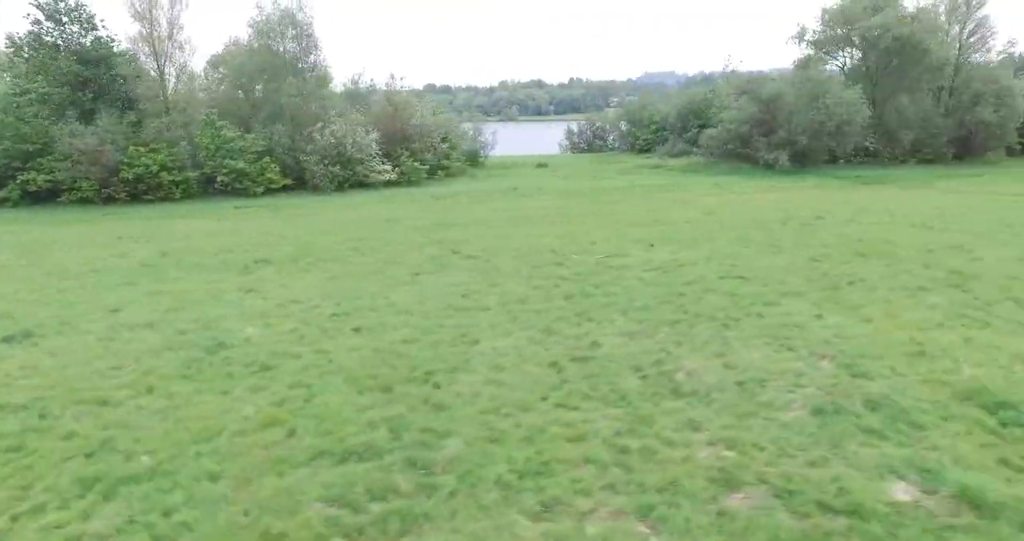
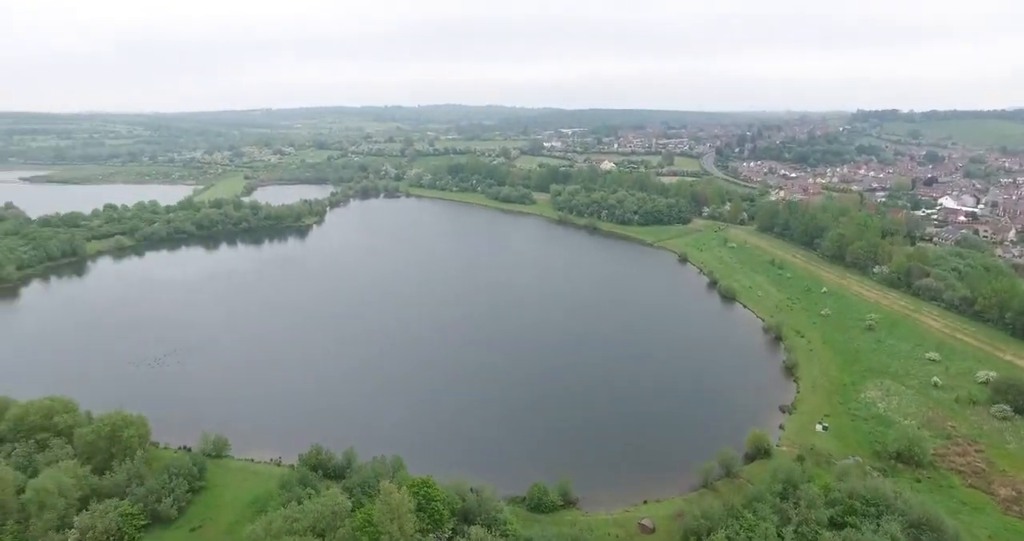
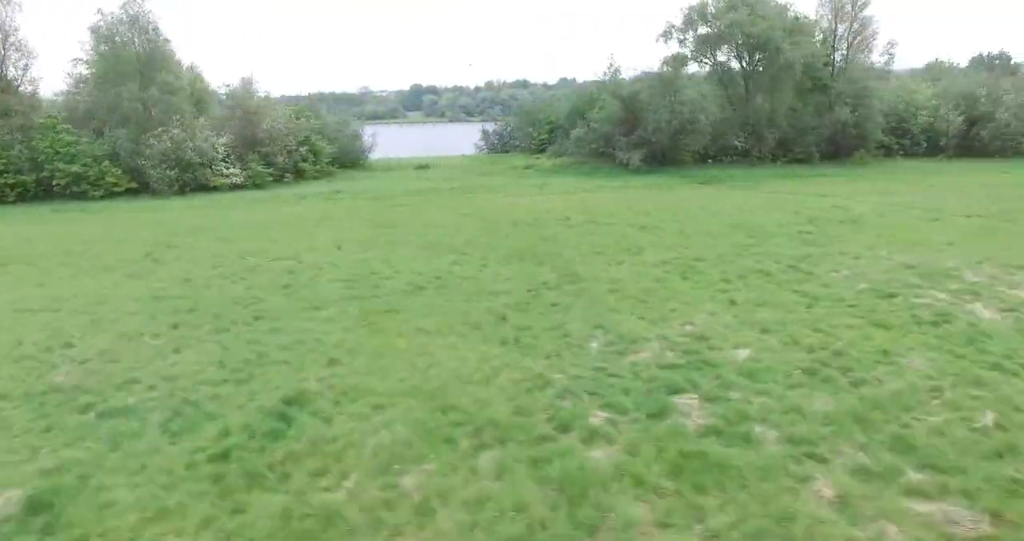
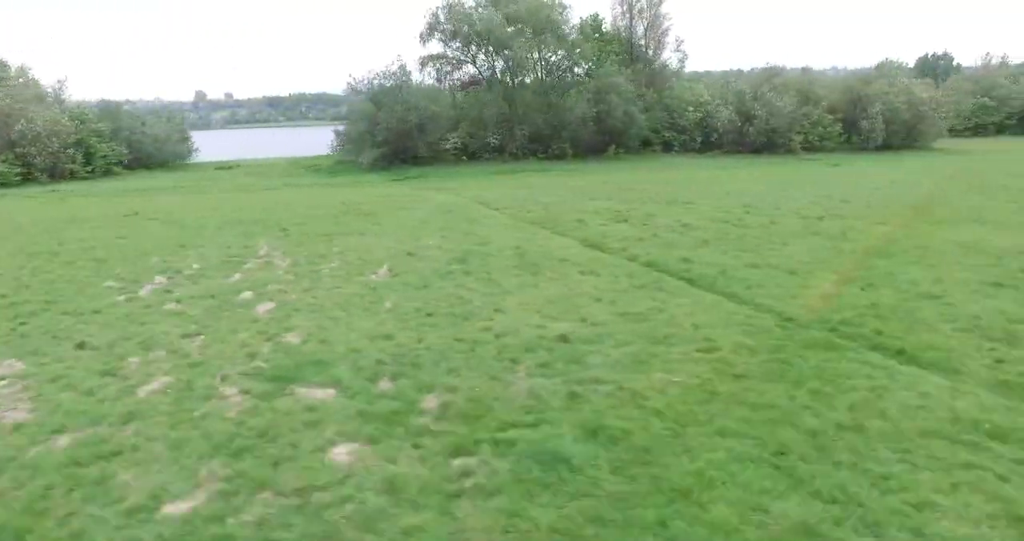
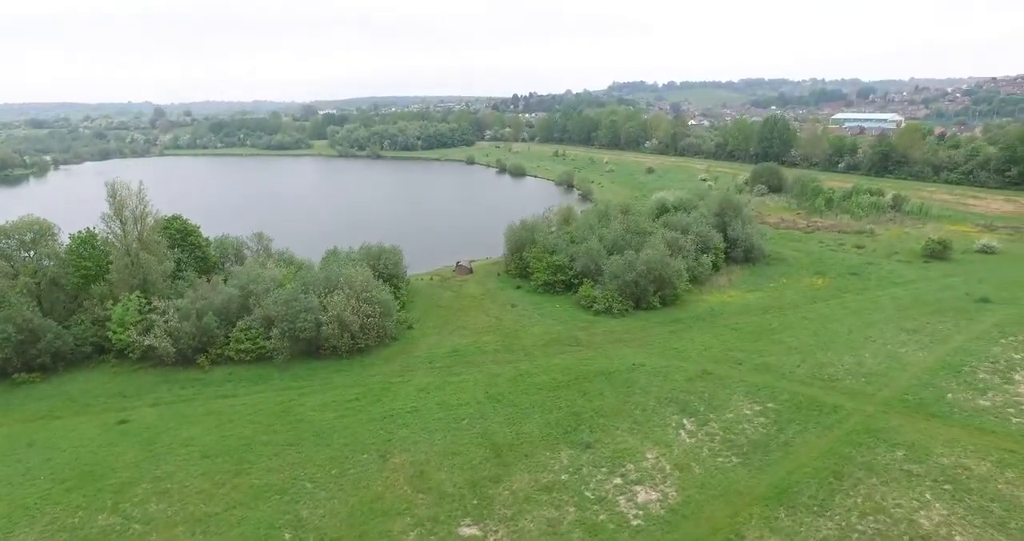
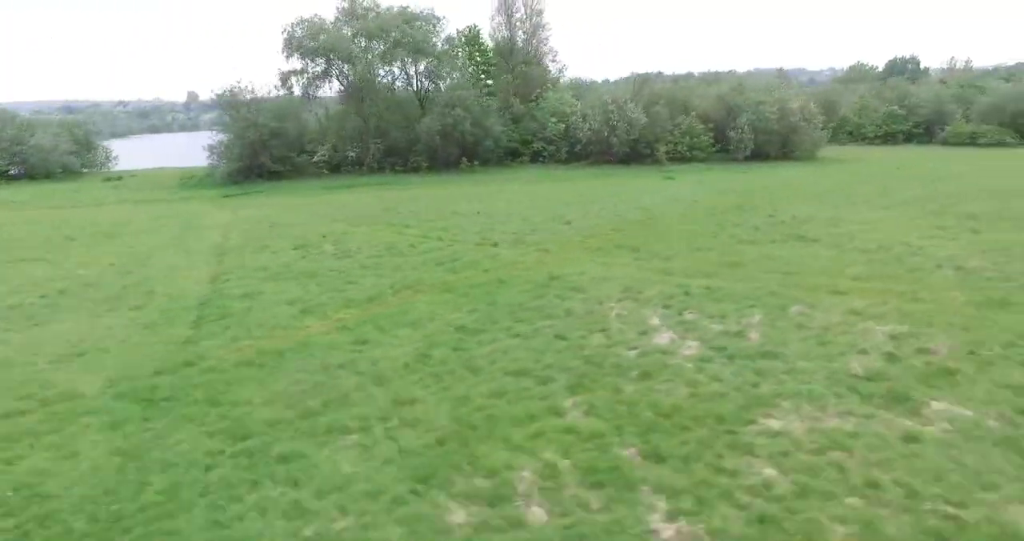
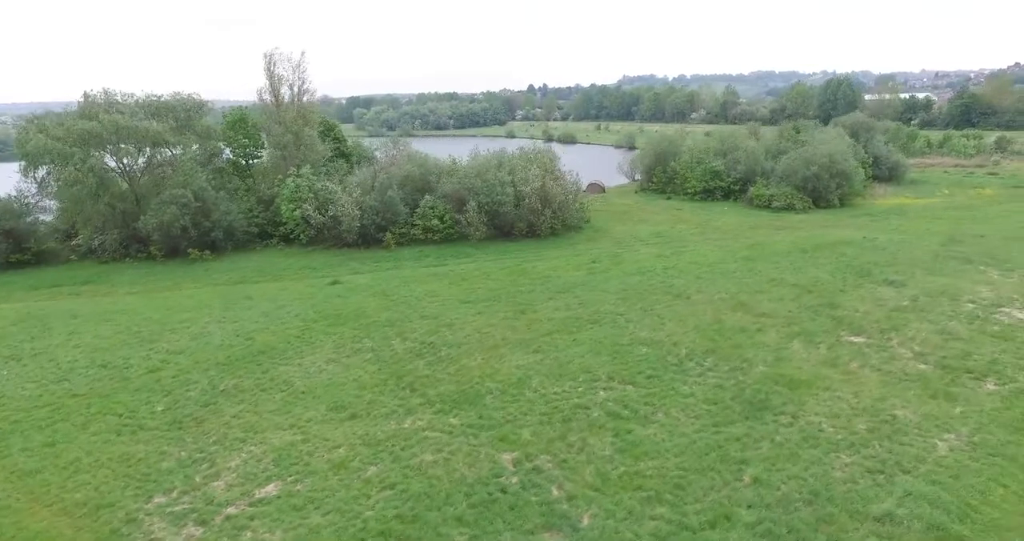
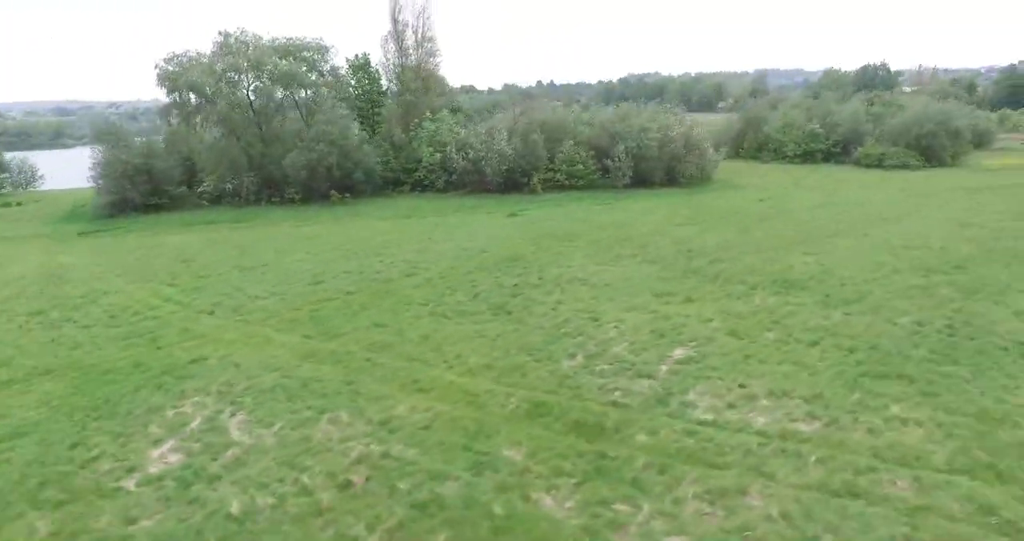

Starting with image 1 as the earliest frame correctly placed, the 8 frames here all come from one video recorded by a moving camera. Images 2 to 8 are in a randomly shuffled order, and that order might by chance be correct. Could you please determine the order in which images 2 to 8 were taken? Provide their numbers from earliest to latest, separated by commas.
3, 4, 6, 8, 7, 5, 2
